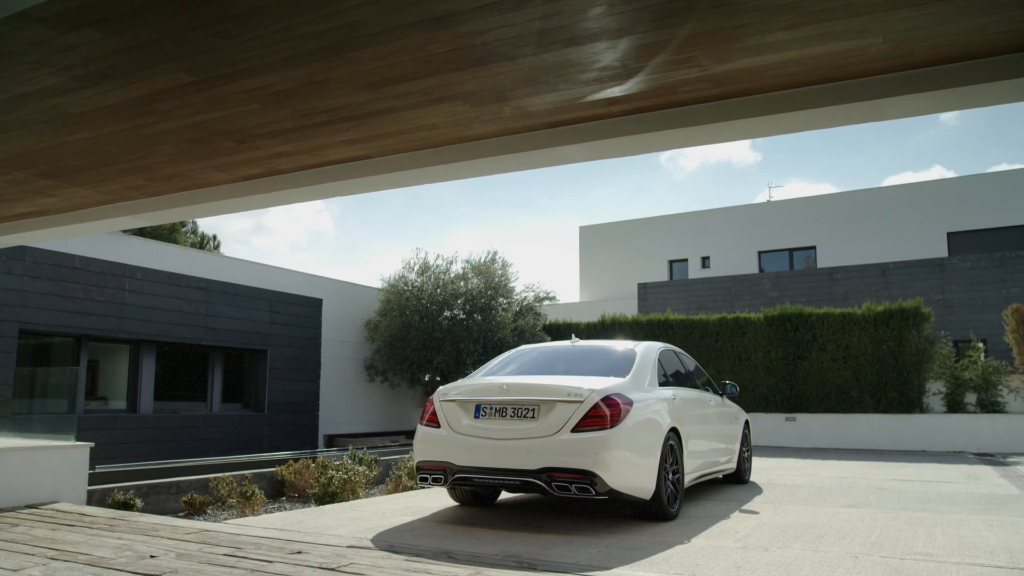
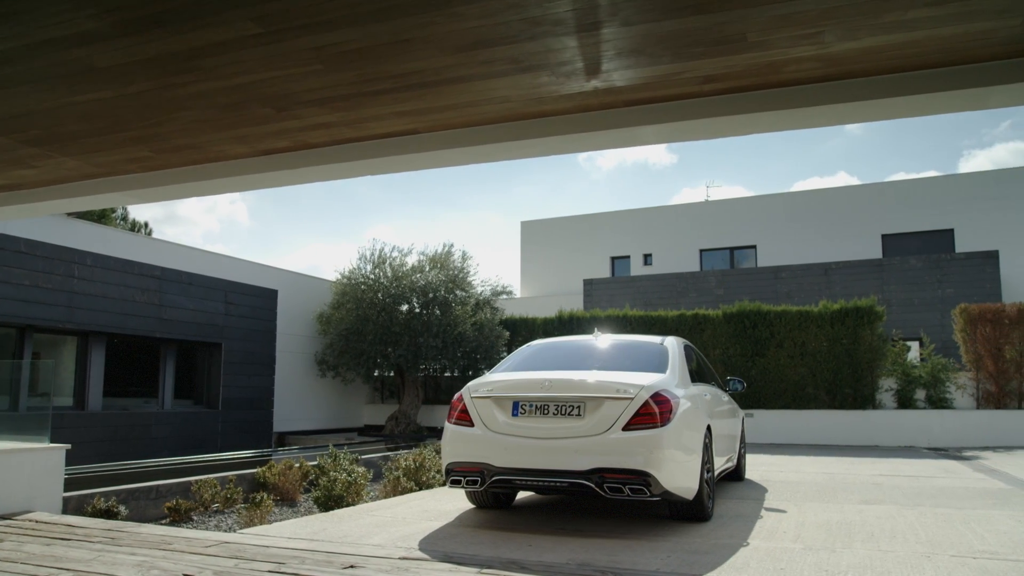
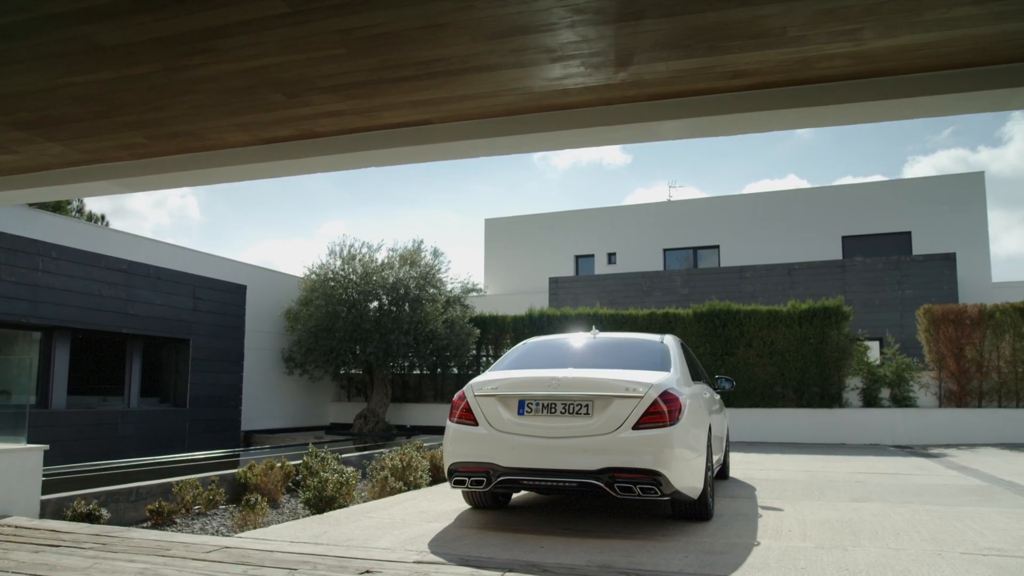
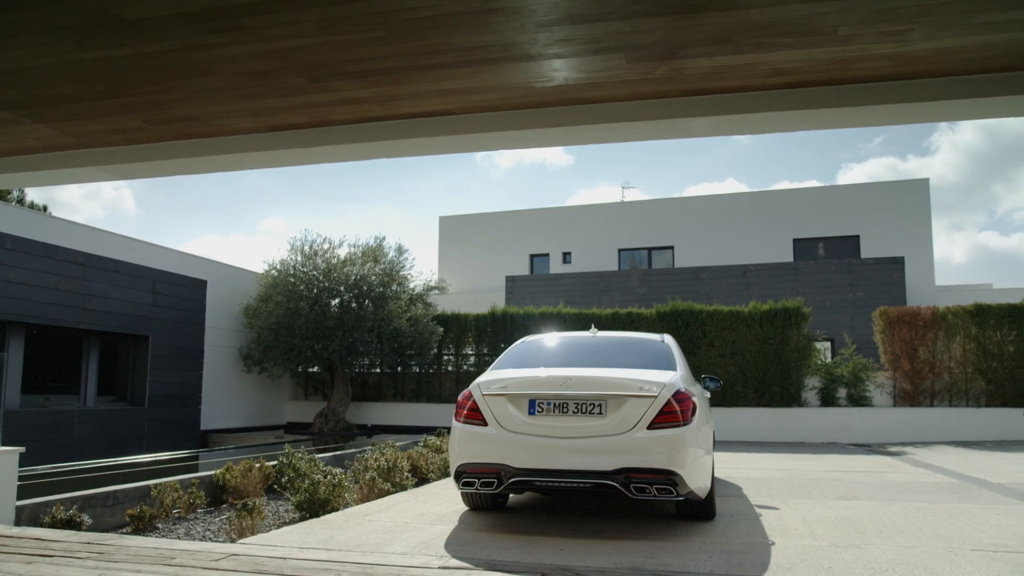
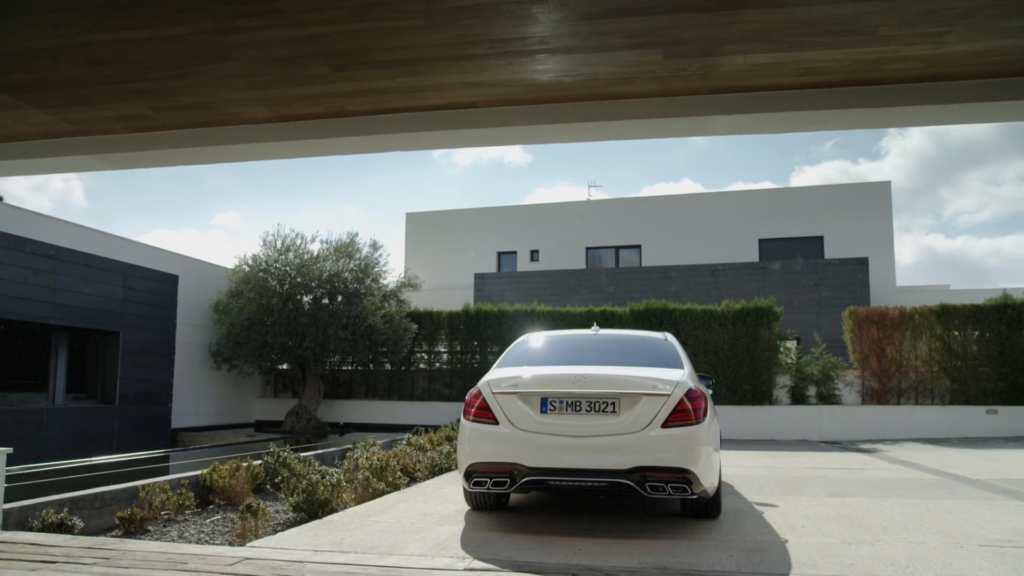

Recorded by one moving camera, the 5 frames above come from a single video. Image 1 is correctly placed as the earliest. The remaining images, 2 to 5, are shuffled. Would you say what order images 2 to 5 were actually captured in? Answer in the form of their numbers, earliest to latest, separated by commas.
2, 3, 4, 5
